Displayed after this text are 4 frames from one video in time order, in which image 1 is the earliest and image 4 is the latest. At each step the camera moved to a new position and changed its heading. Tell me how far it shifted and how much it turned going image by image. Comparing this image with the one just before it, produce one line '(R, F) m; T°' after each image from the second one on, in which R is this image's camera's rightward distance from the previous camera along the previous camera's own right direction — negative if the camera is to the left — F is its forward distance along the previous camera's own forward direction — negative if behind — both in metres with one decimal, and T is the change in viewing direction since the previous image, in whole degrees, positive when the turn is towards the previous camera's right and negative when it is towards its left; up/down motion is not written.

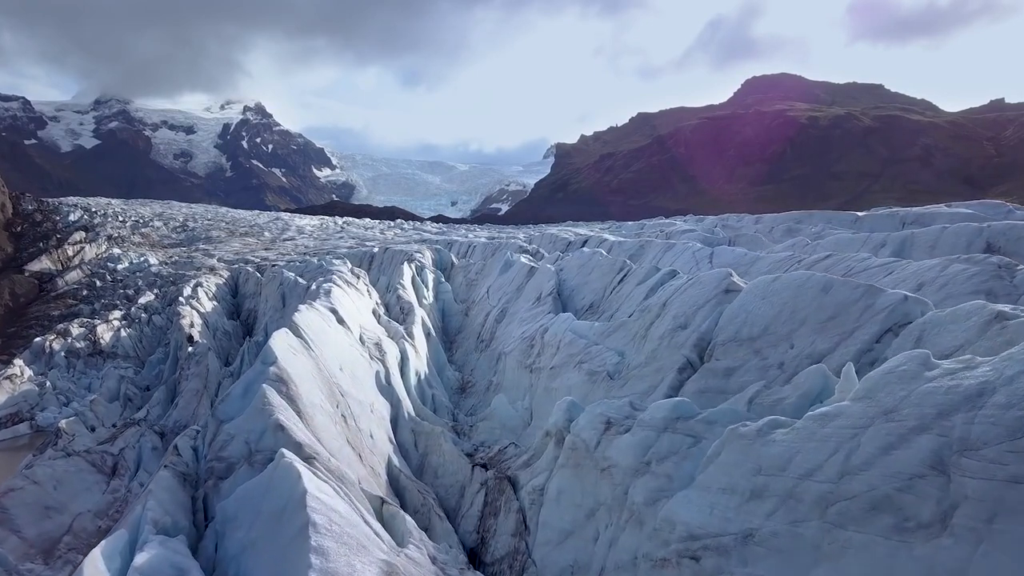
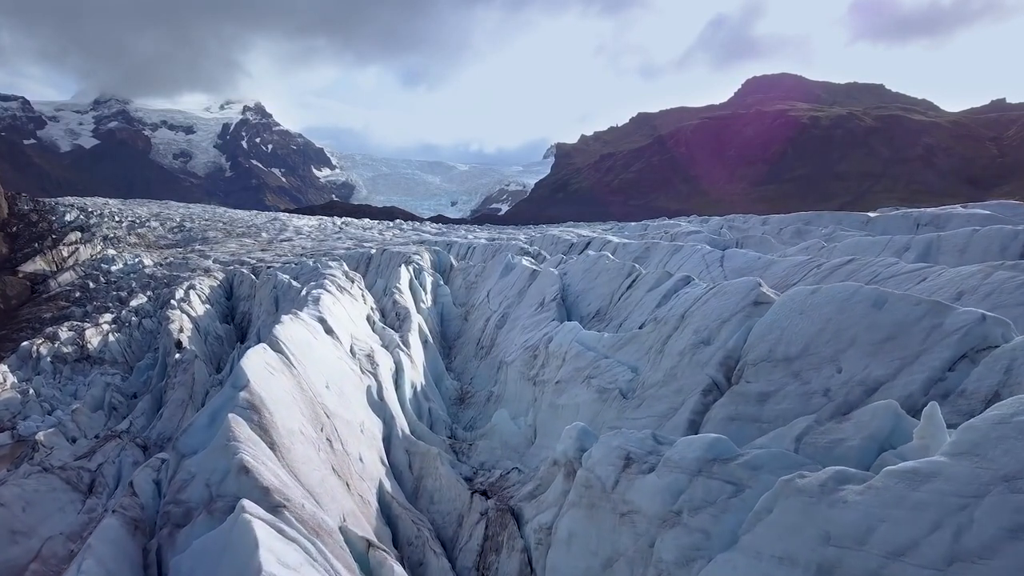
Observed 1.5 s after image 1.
(-0.1, +0.9) m; 0°
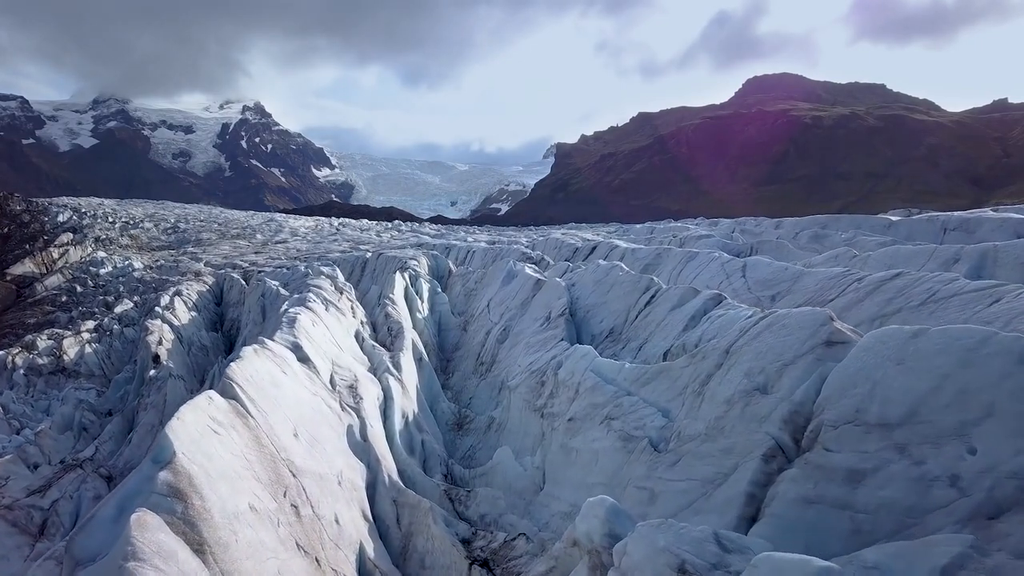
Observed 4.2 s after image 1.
(-0.1, +1.6) m; 0°
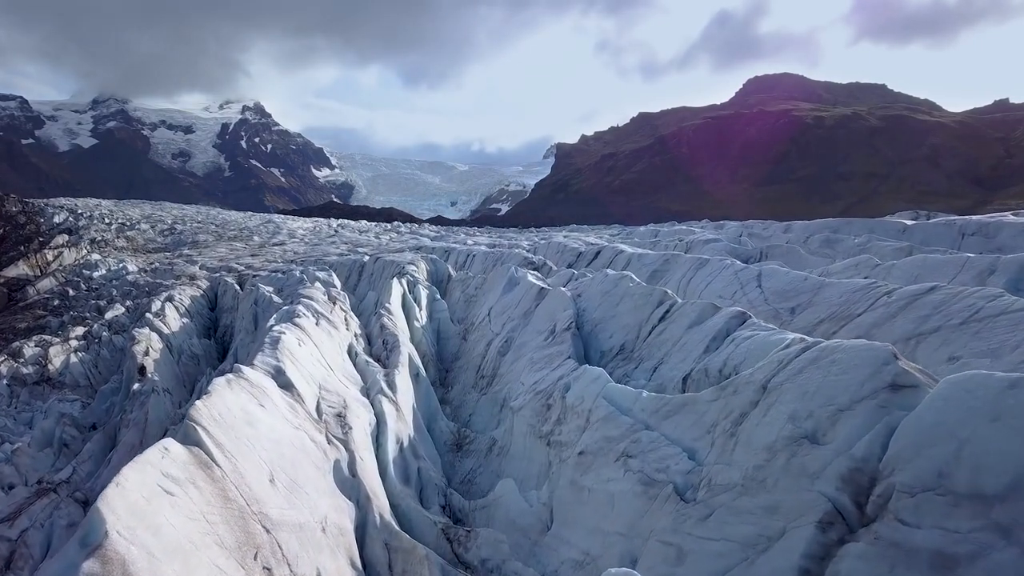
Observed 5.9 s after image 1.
(-0.1, +0.9) m; 0°
